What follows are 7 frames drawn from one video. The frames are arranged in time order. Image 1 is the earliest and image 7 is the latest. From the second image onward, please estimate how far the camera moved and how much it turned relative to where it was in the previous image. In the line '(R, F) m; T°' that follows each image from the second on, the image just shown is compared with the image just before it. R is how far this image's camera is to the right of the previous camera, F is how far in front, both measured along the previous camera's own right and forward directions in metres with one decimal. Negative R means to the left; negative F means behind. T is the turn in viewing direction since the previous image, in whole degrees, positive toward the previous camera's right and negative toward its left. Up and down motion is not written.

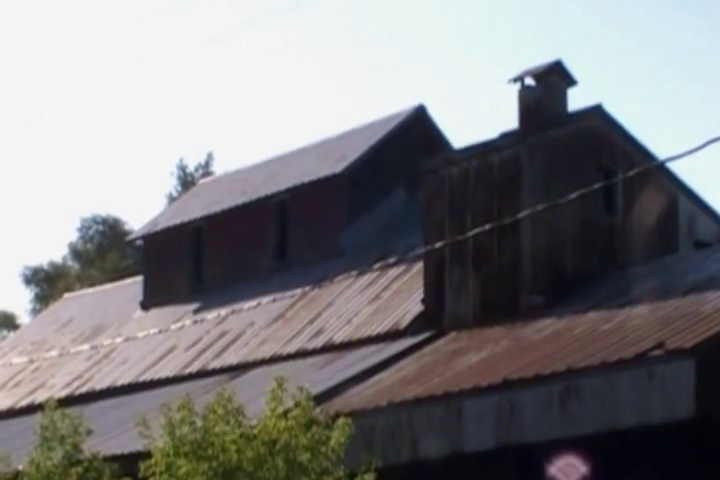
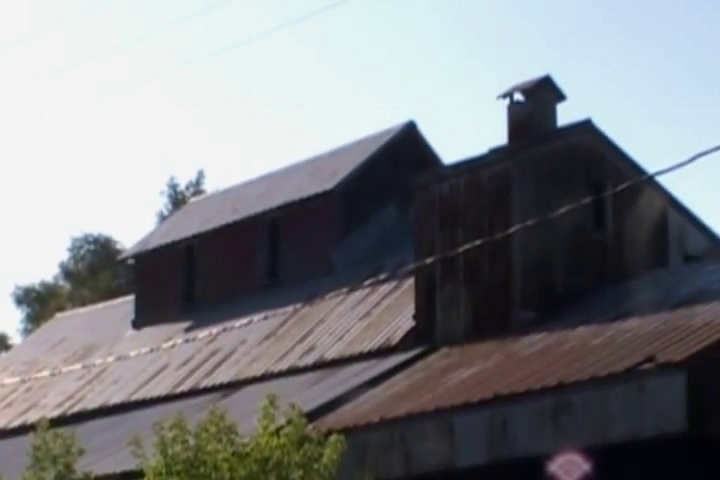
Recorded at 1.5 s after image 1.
(+0.5, 0.0) m; -1°
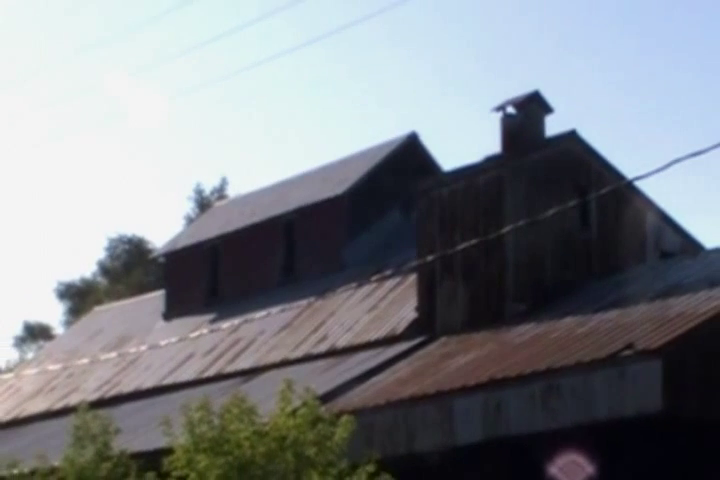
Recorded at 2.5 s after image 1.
(-0.1, -2.0) m; 0°
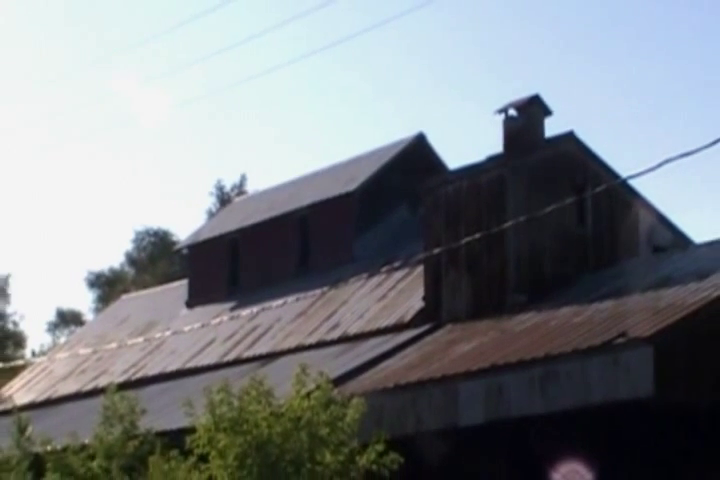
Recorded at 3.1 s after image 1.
(+0.1, -1.4) m; -1°
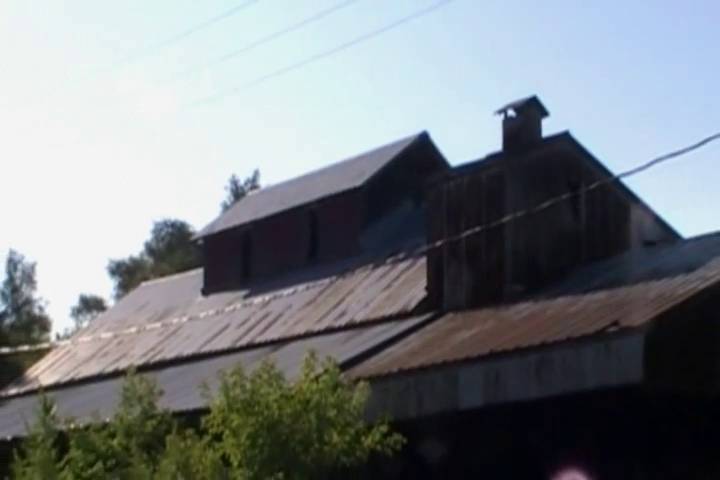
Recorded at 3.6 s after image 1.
(0.0, -1.3) m; 0°
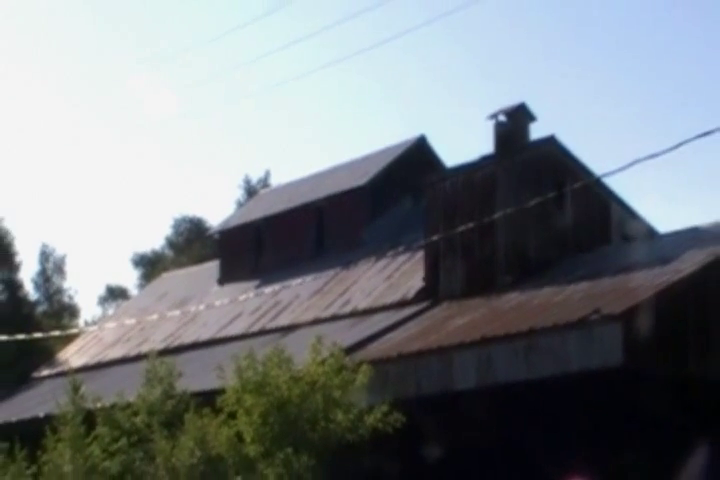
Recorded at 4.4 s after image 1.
(+0.1, -2.1) m; 0°
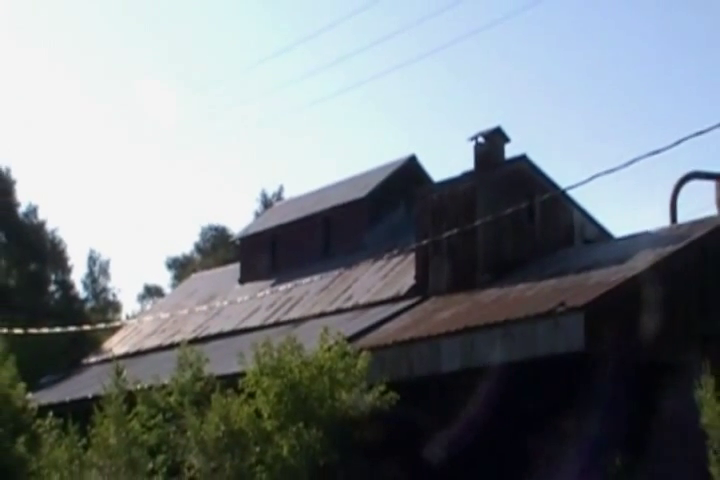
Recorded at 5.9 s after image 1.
(+0.1, -4.4) m; 0°
